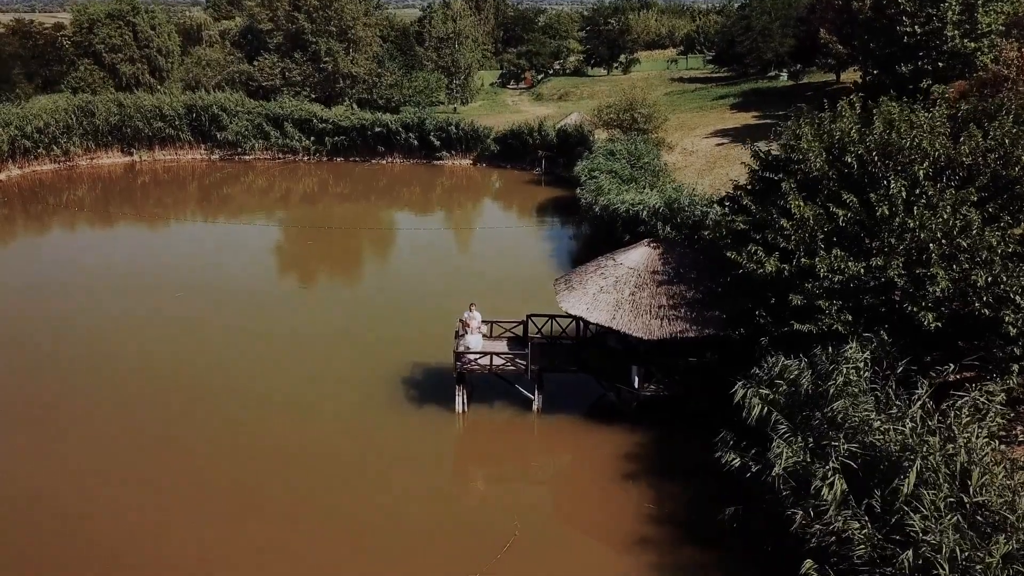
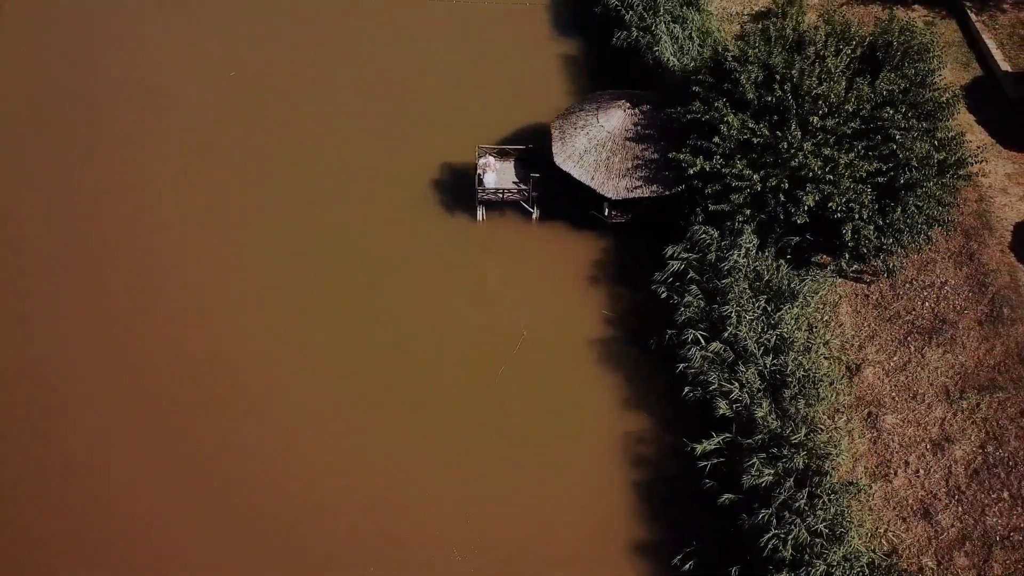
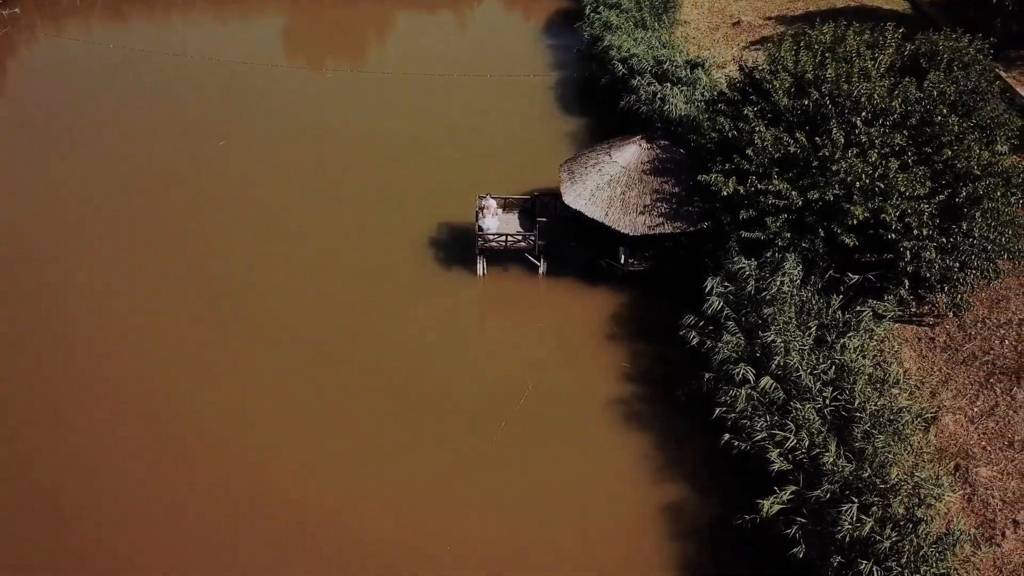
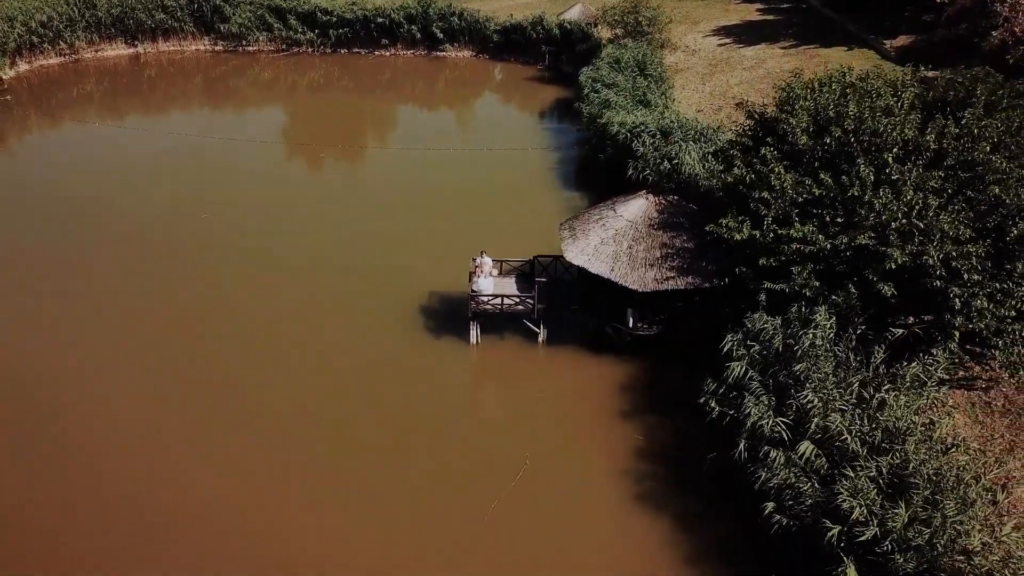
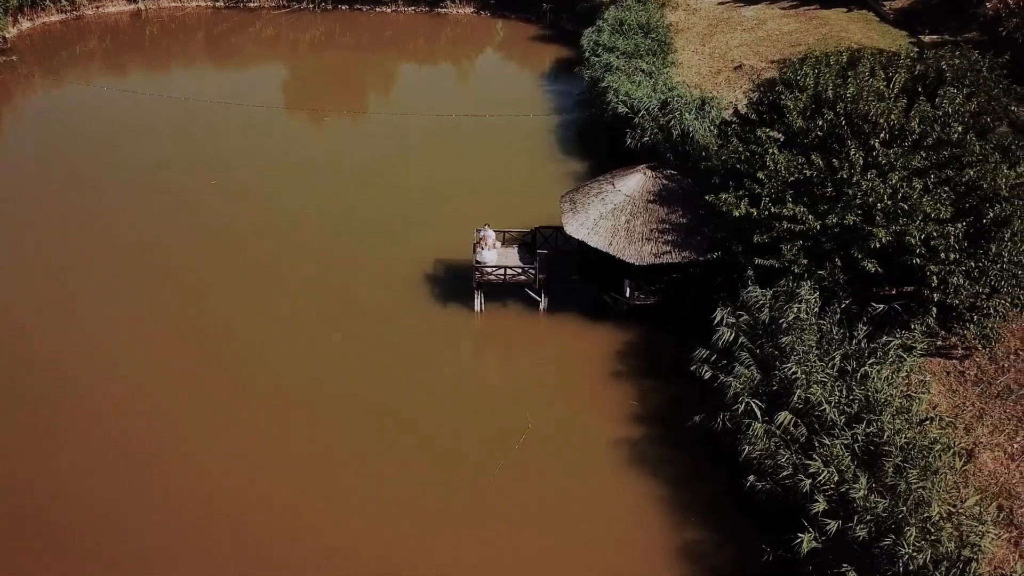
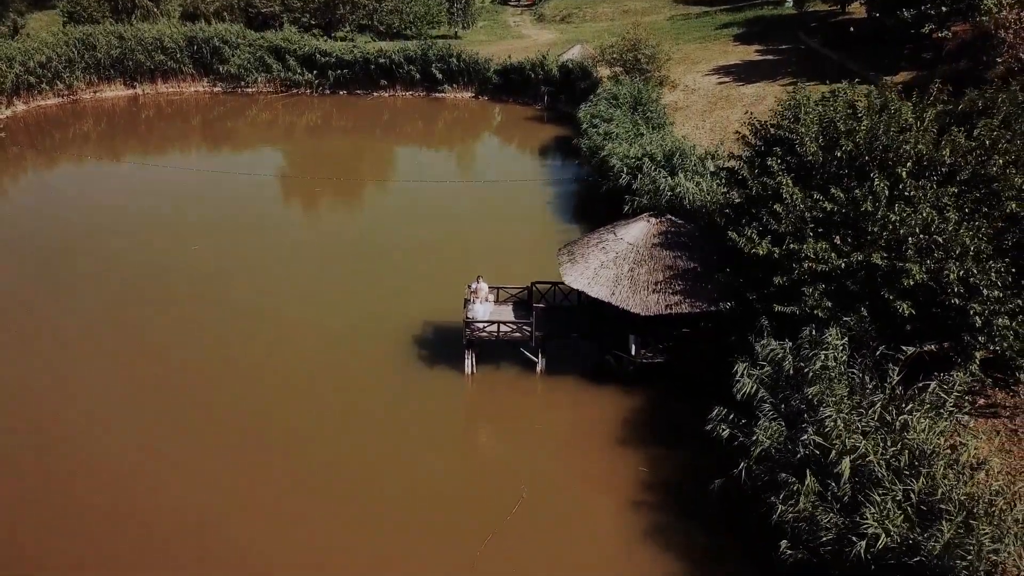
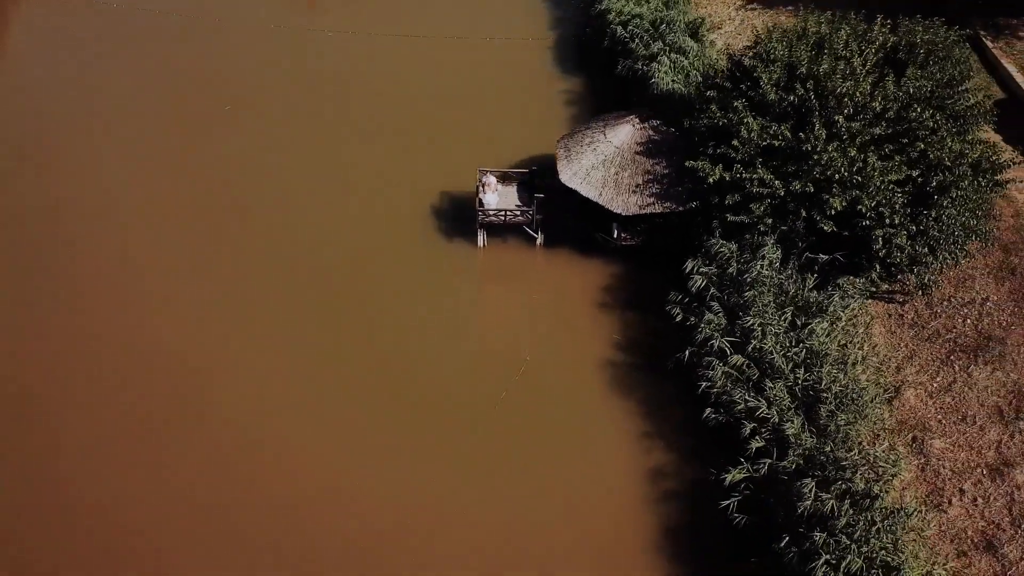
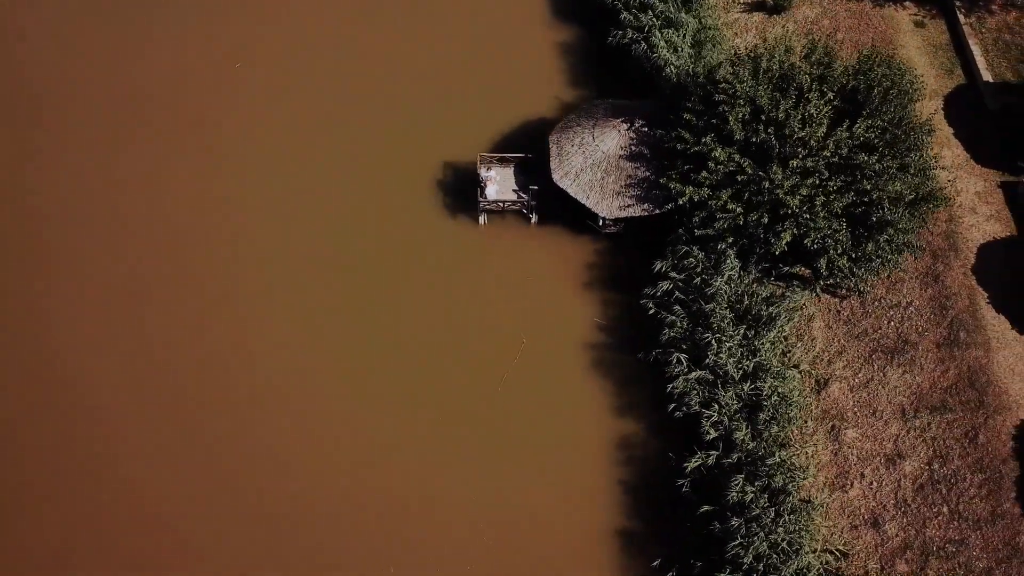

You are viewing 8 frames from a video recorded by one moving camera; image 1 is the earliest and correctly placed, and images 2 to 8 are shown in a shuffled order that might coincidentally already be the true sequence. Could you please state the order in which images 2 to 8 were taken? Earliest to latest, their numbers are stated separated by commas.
6, 4, 5, 3, 7, 2, 8
